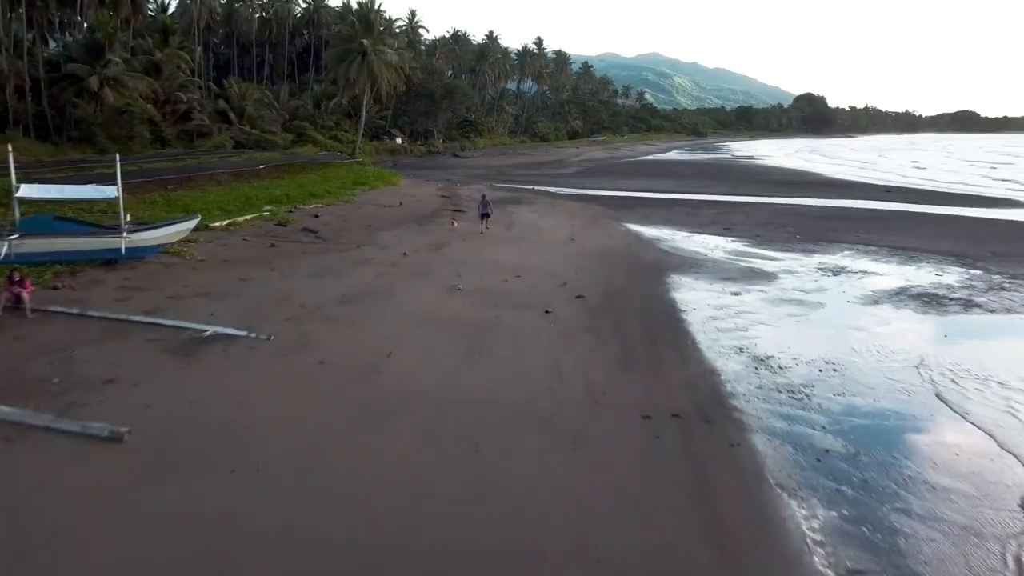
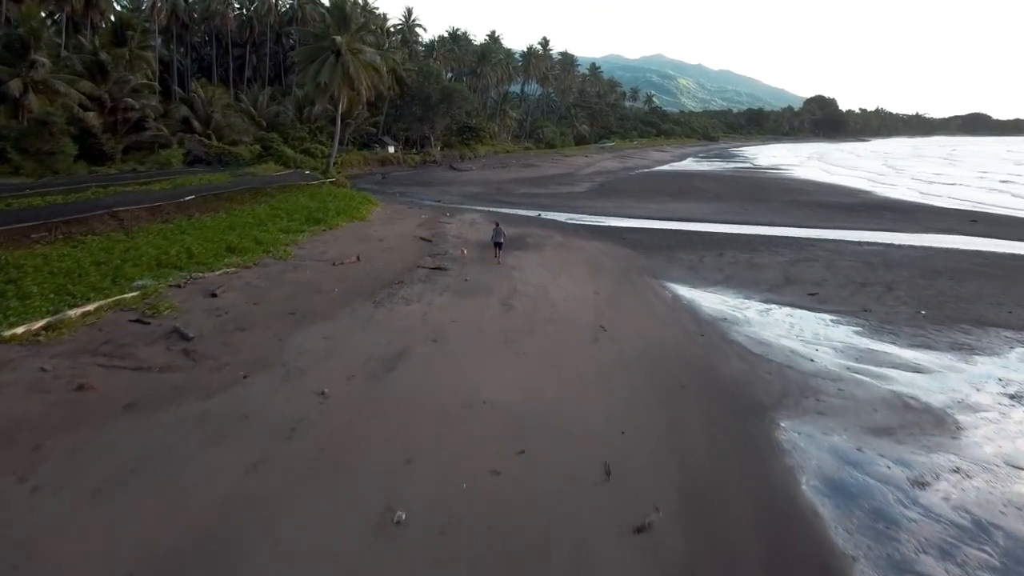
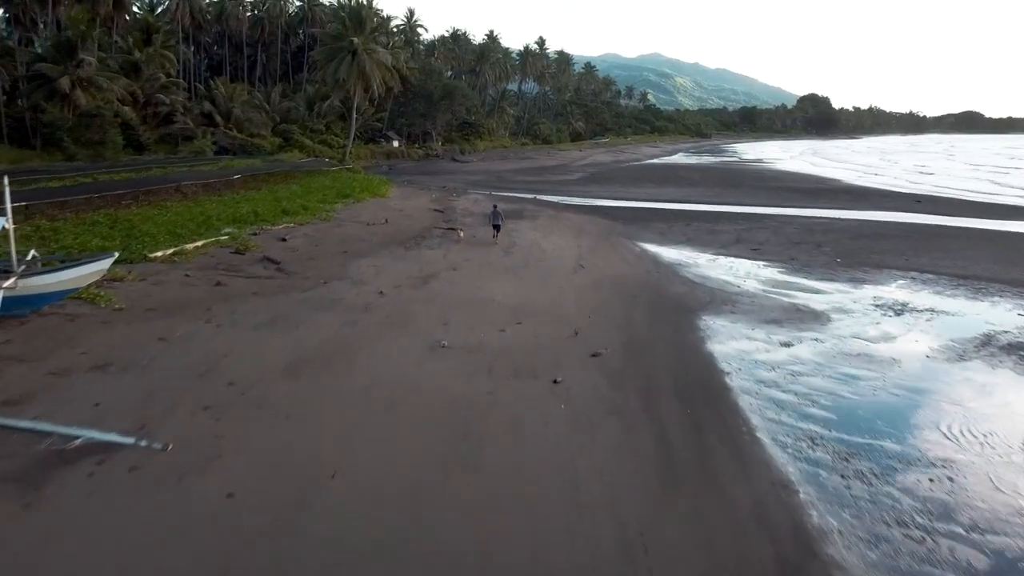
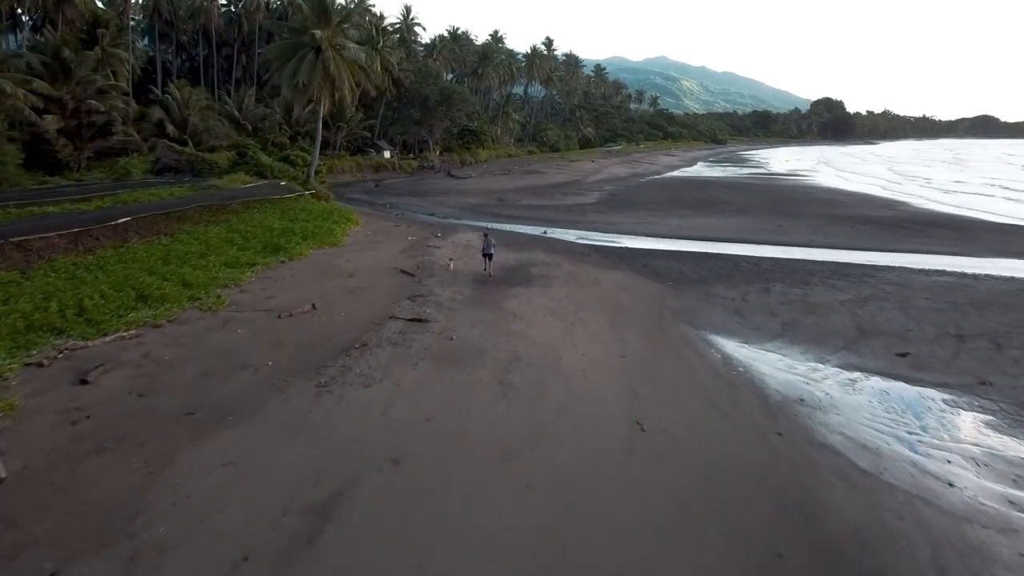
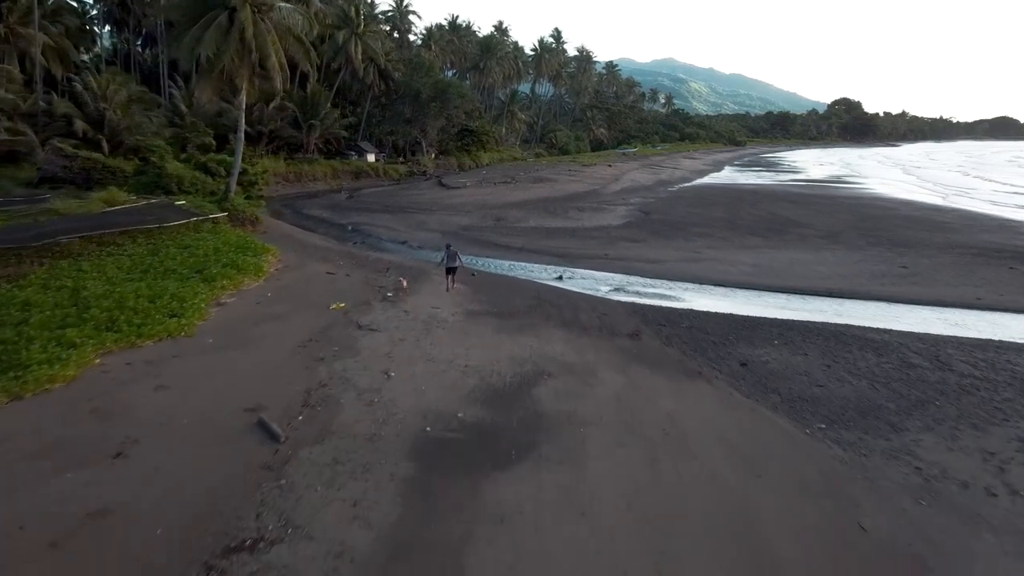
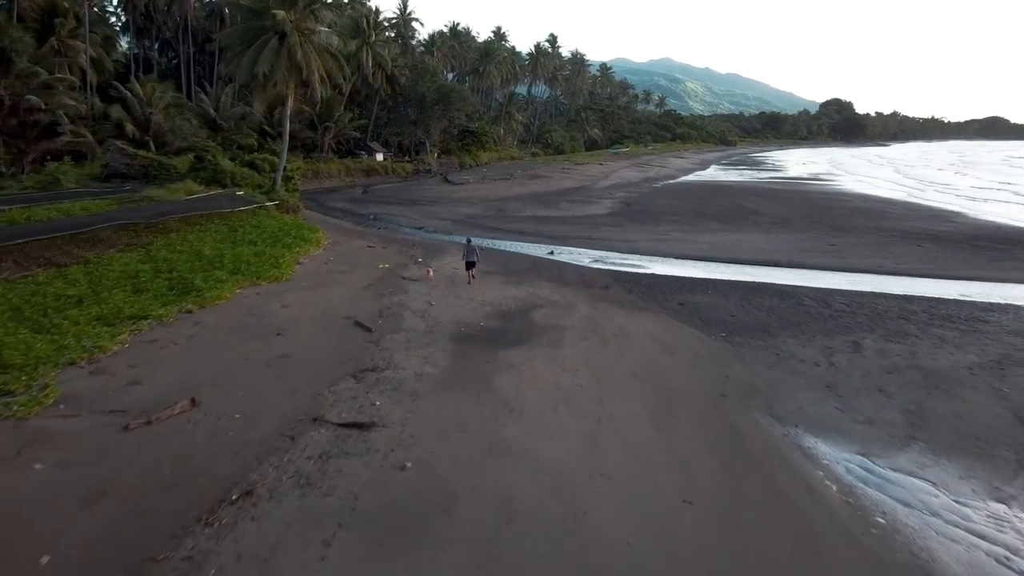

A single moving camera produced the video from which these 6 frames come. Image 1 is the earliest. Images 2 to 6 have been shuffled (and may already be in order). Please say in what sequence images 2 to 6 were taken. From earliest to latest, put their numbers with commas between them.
3, 2, 4, 6, 5
